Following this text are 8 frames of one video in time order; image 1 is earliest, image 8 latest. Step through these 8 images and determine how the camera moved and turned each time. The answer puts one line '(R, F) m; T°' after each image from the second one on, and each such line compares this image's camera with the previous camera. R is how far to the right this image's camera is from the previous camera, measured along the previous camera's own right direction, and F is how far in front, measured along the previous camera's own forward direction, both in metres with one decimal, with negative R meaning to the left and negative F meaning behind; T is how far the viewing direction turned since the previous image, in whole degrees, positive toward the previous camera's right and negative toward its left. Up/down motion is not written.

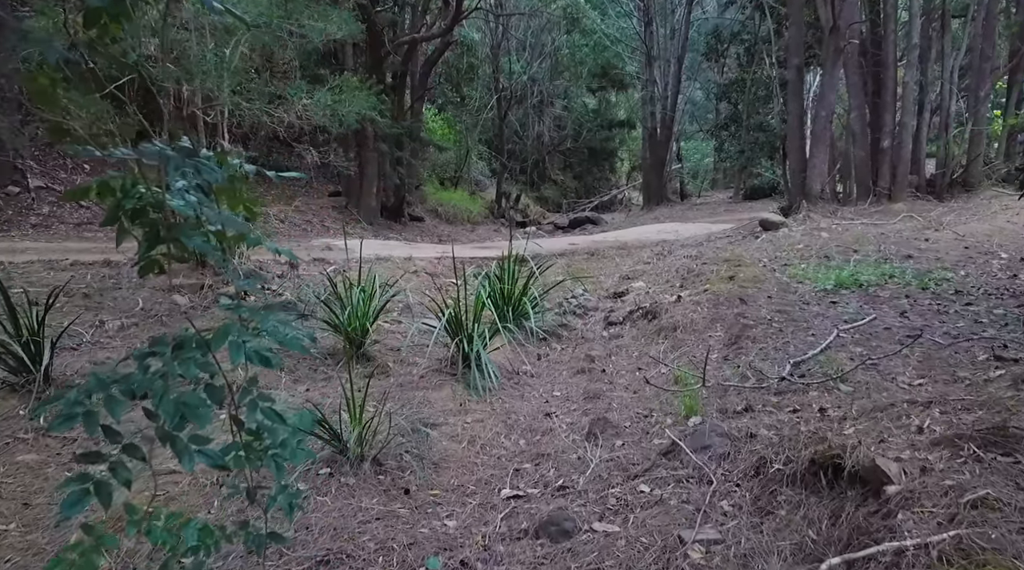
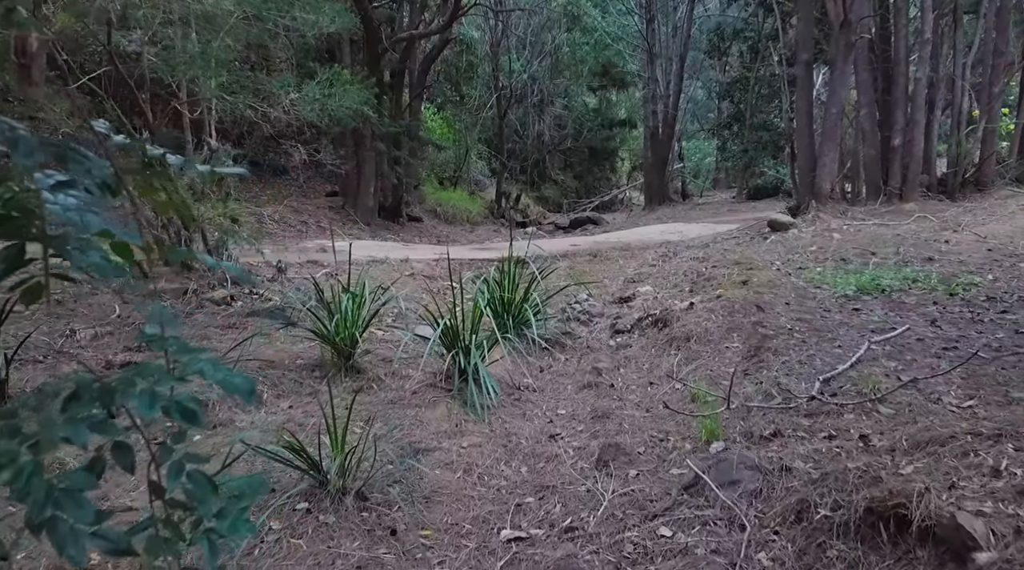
(0.0, +0.3) m; 0°
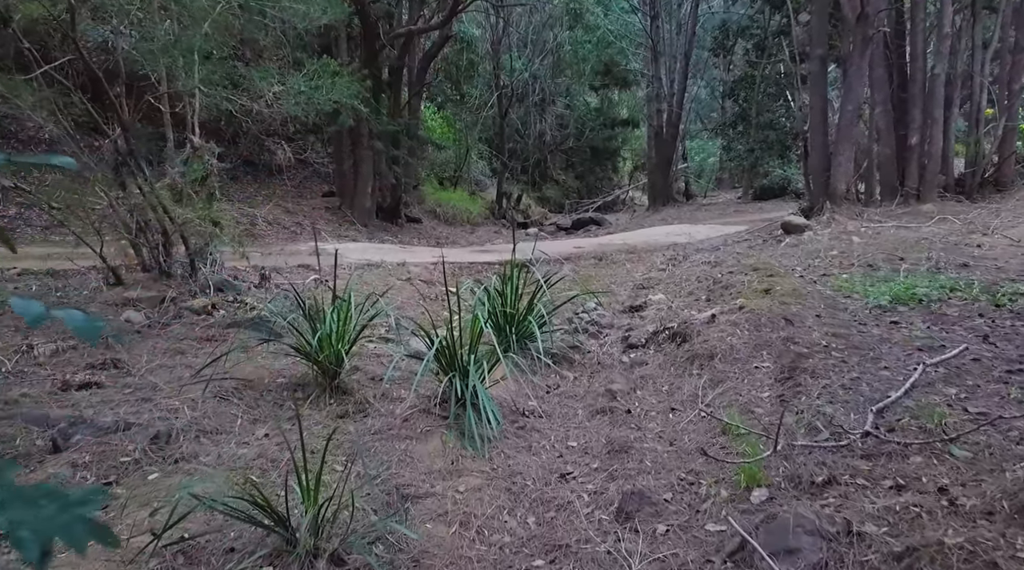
(0.0, +0.4) m; 0°
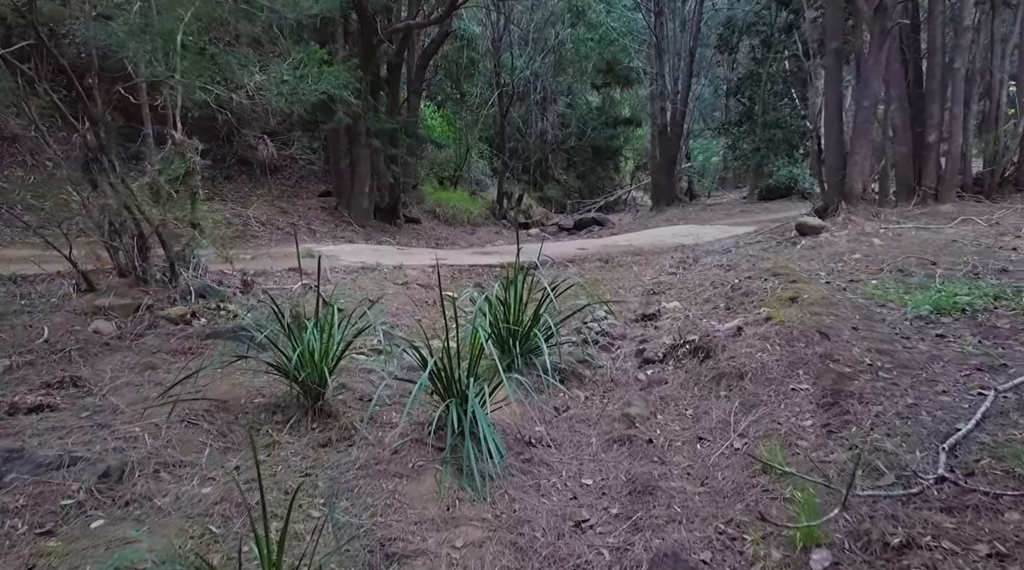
(0.0, +0.4) m; 0°
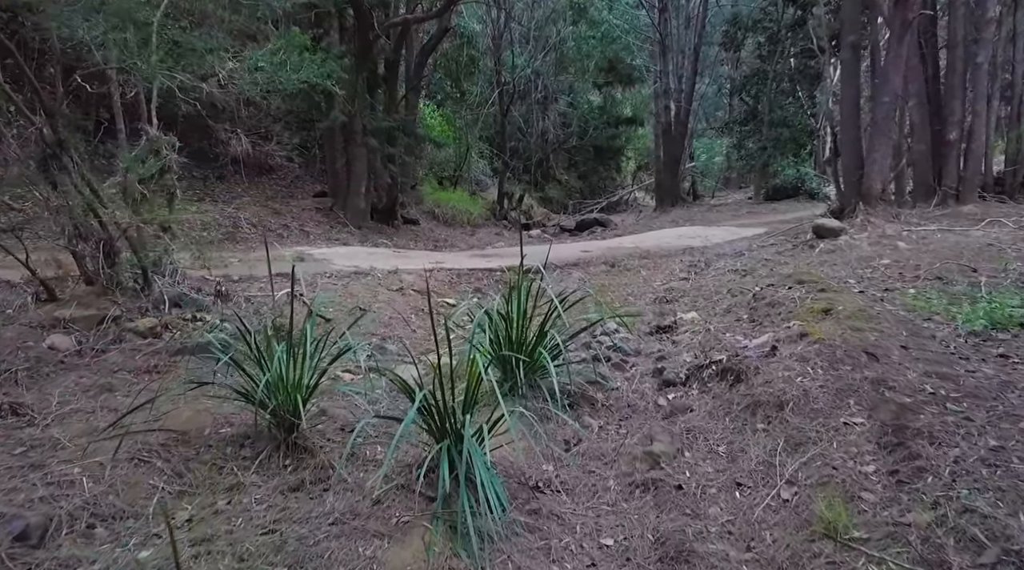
(0.0, +0.5) m; 0°
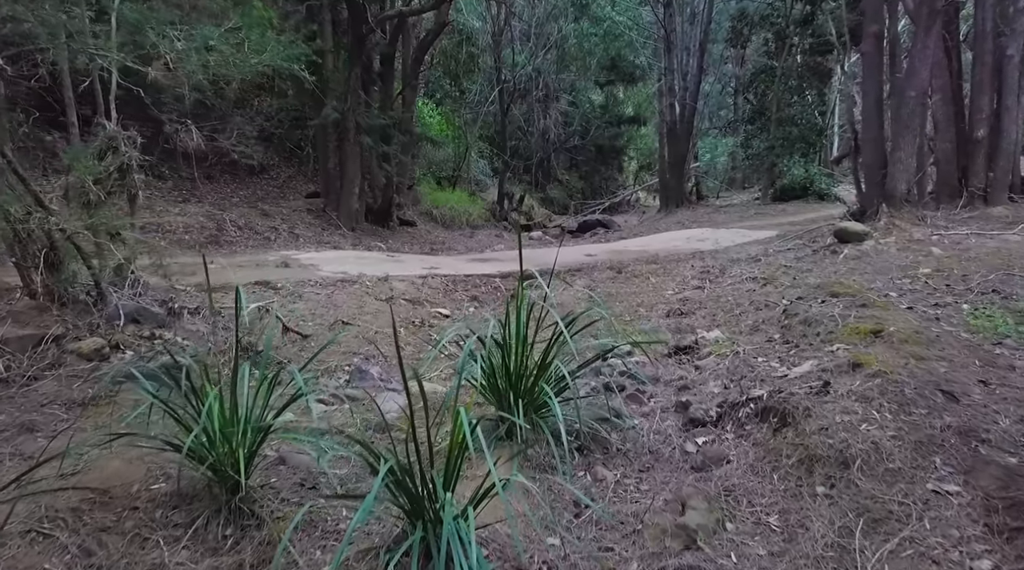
(0.0, +0.6) m; 0°
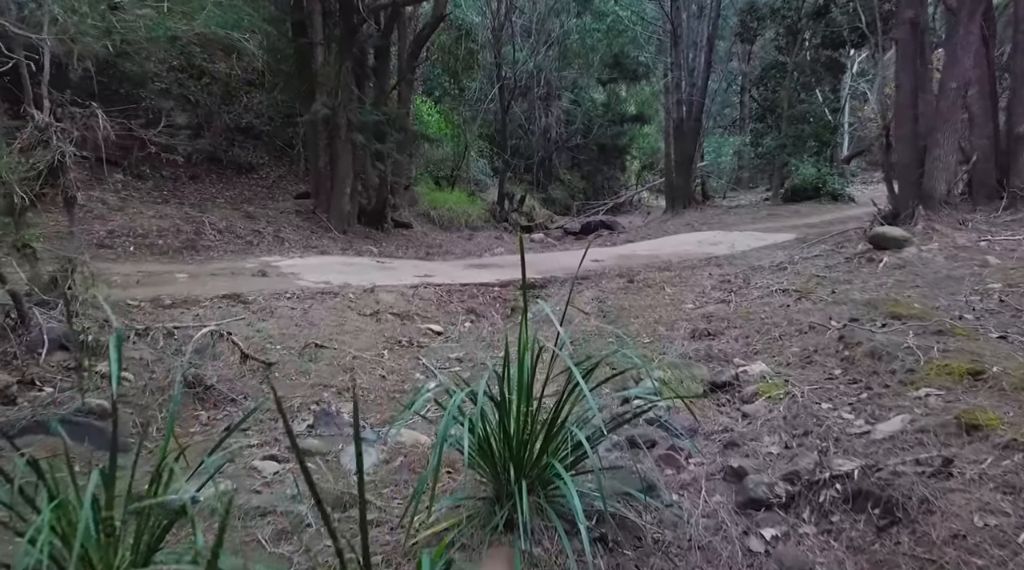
(0.0, +0.8) m; 0°
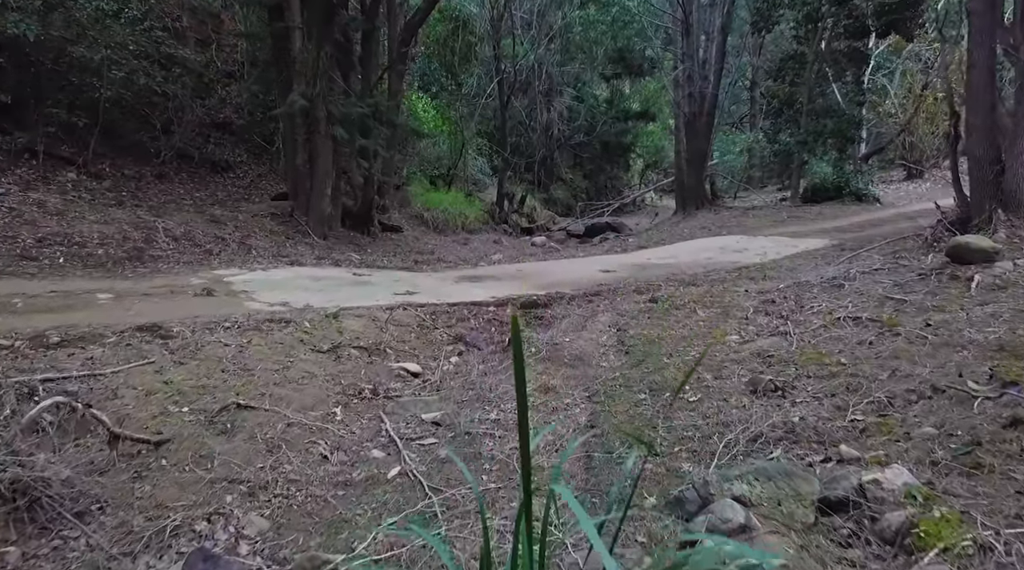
(0.0, +1.3) m; 0°
